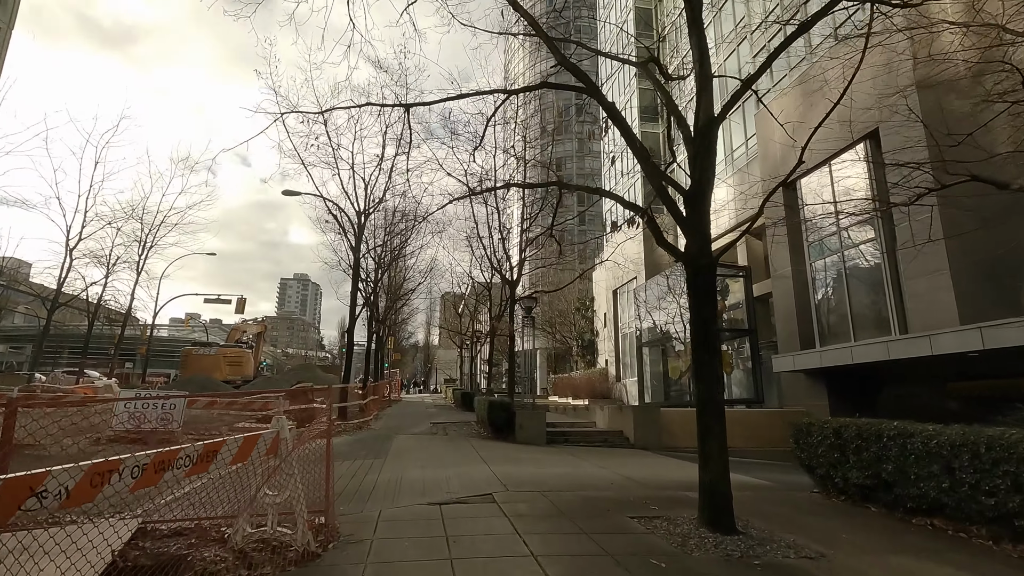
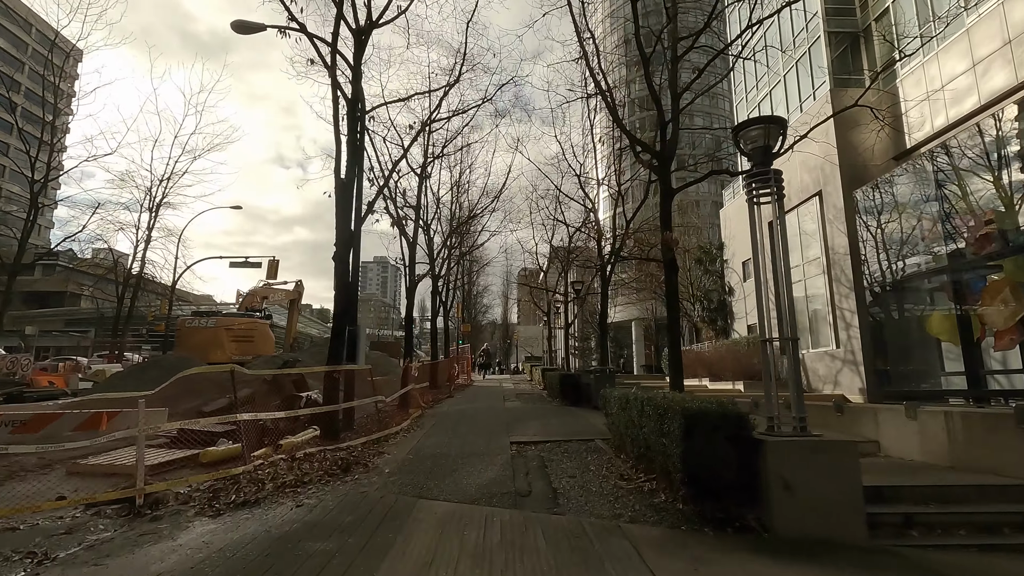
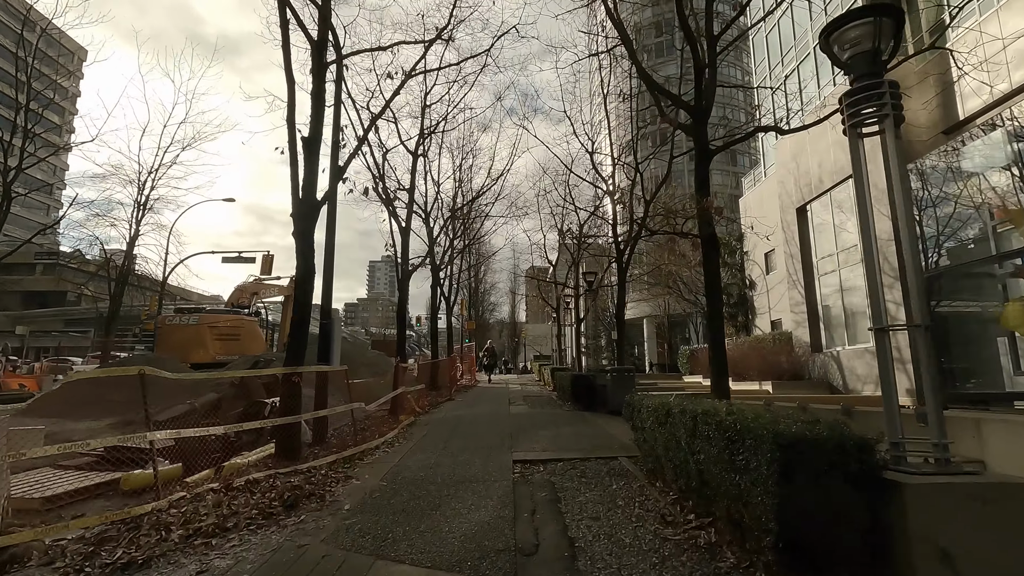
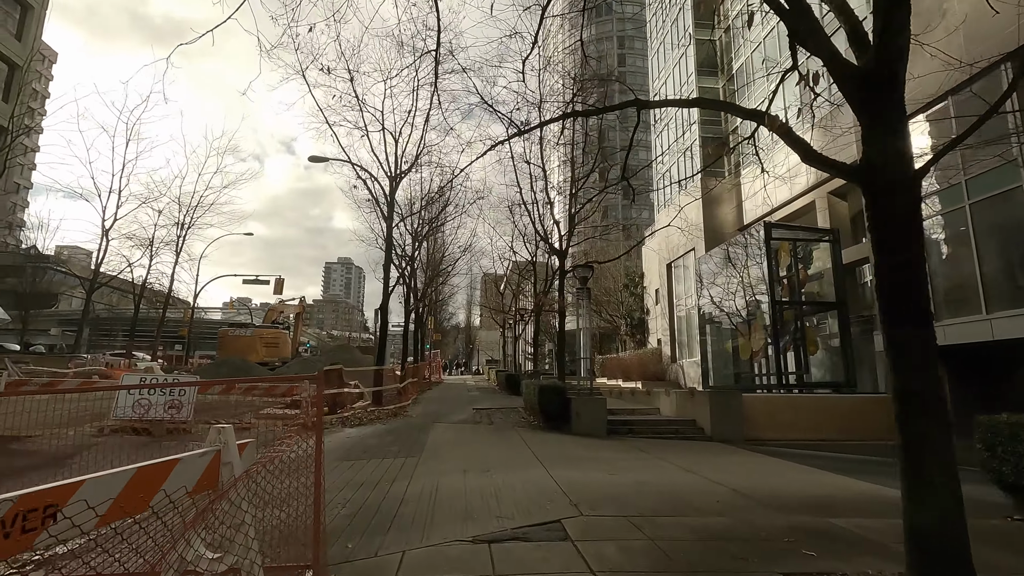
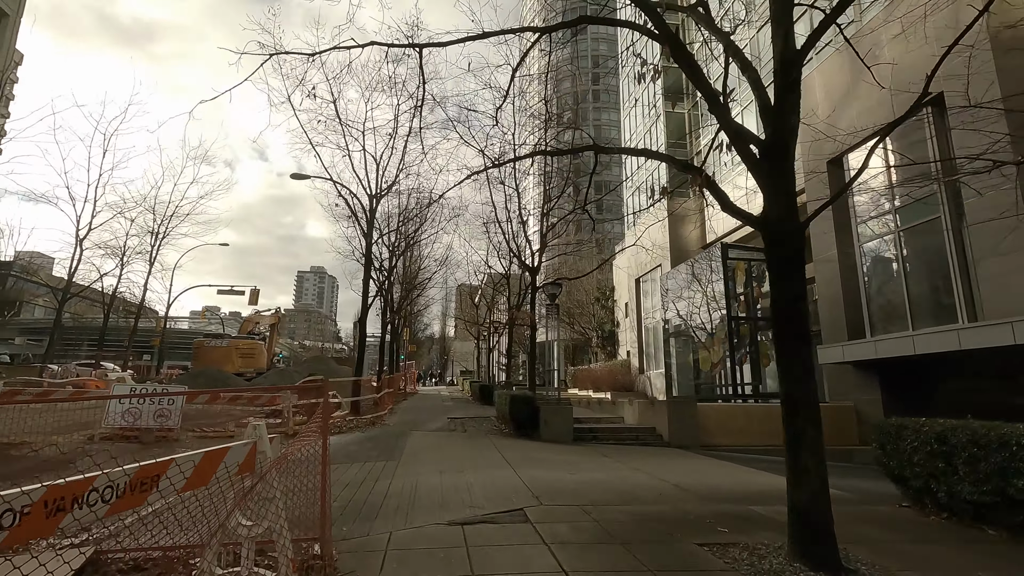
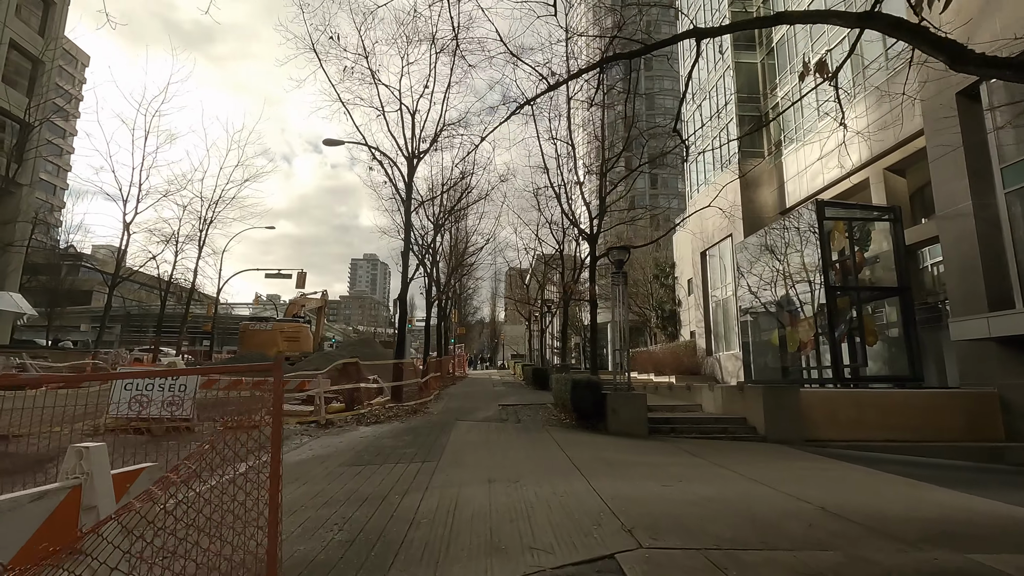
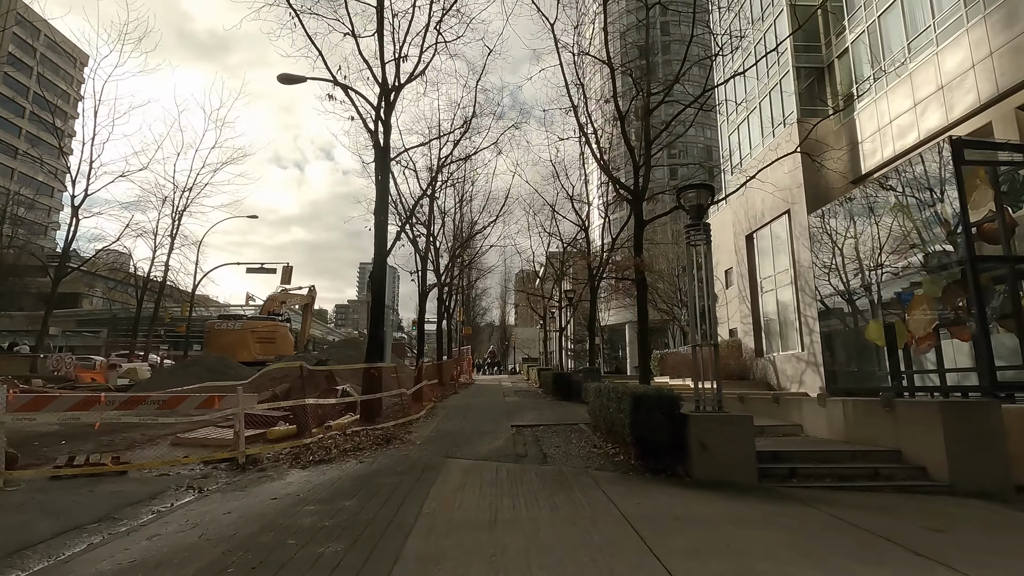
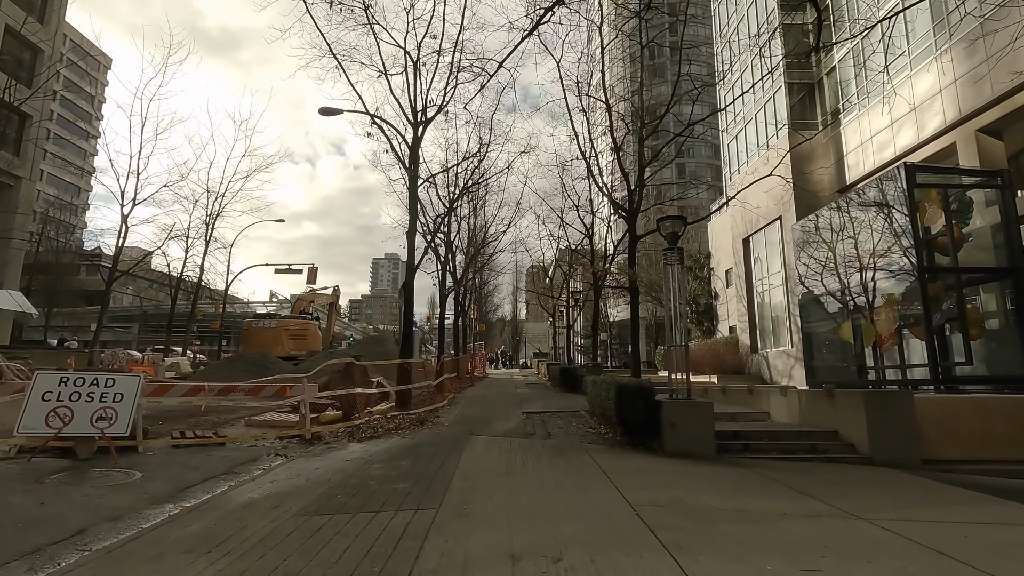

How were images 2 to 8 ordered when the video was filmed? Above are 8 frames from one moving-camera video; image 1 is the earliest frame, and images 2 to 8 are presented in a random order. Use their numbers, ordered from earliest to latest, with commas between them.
5, 4, 6, 8, 7, 2, 3
